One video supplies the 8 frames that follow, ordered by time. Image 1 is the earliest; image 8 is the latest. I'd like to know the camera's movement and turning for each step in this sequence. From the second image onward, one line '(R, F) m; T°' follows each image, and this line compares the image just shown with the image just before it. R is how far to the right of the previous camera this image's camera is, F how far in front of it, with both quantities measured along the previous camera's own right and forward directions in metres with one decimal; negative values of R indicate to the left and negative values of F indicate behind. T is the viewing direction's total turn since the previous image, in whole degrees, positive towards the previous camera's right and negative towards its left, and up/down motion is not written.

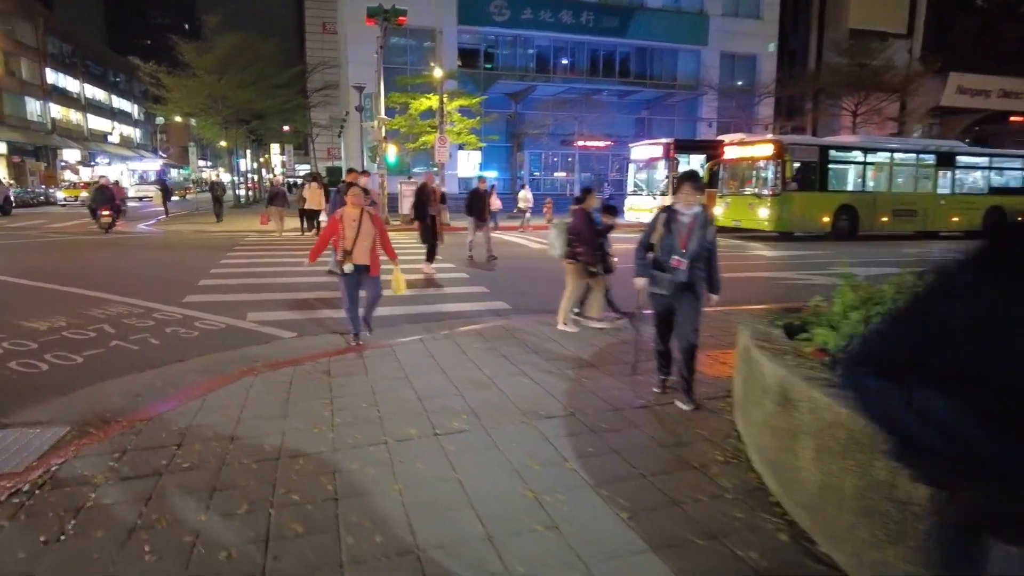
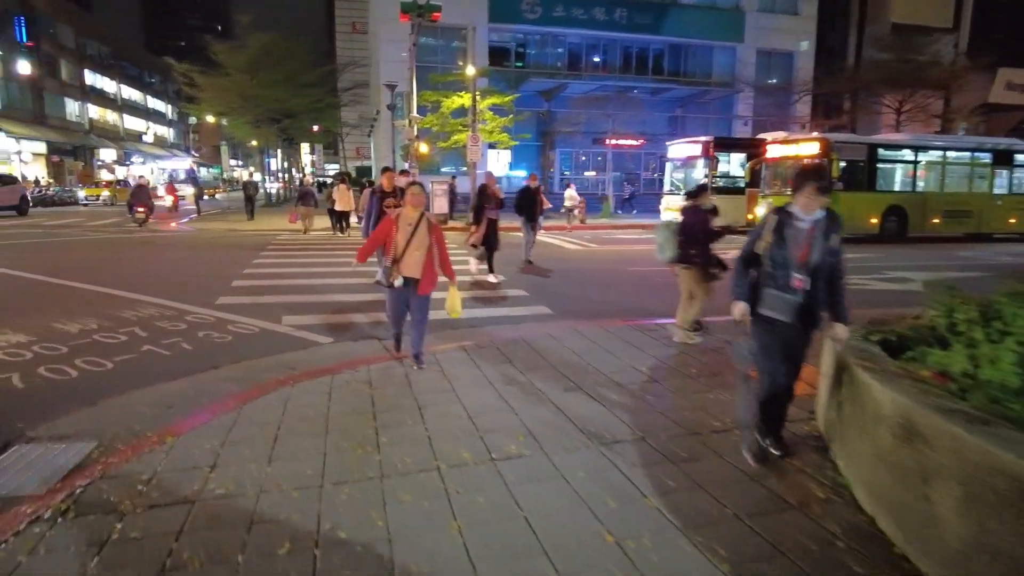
(-0.3, +0.5) m; -2°
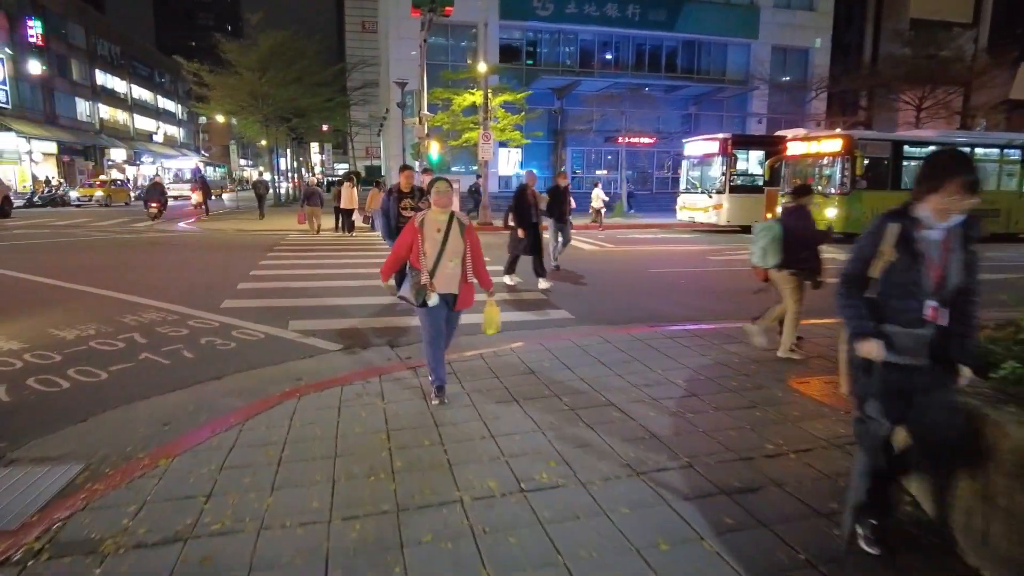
(-0.1, +0.5) m; -1°
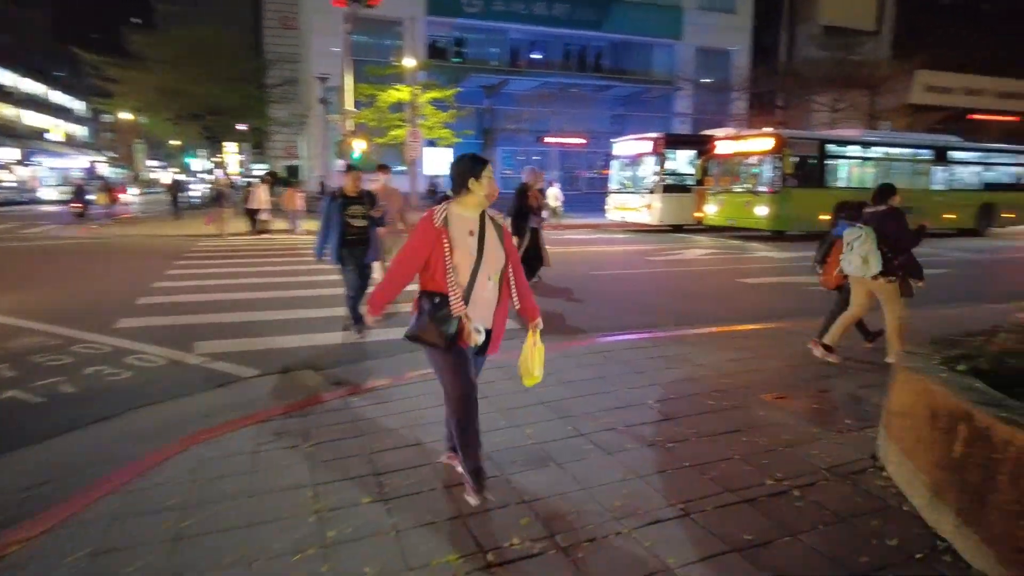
(-0.1, +0.8) m; +6°
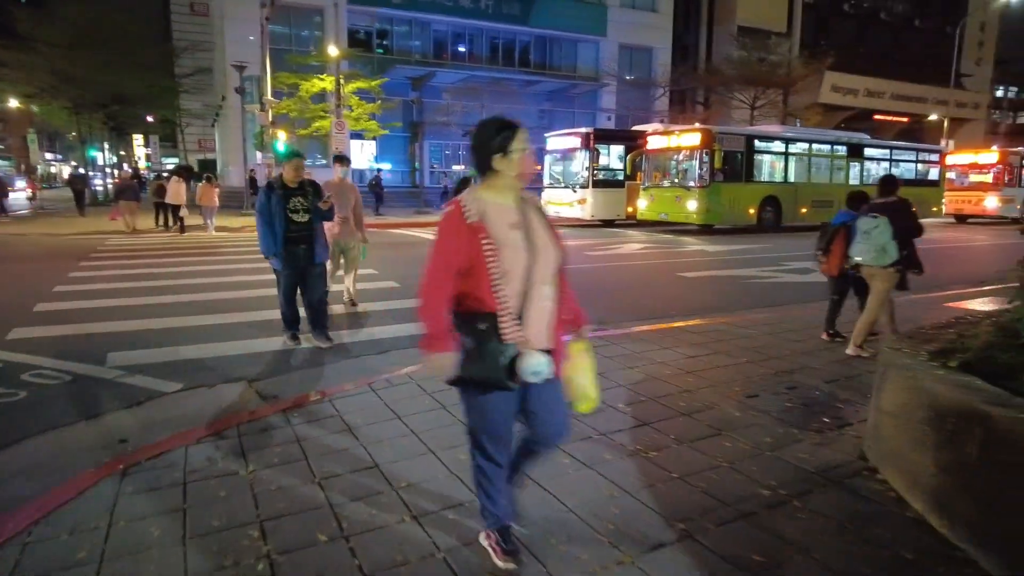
(-0.2, +0.4) m; +6°
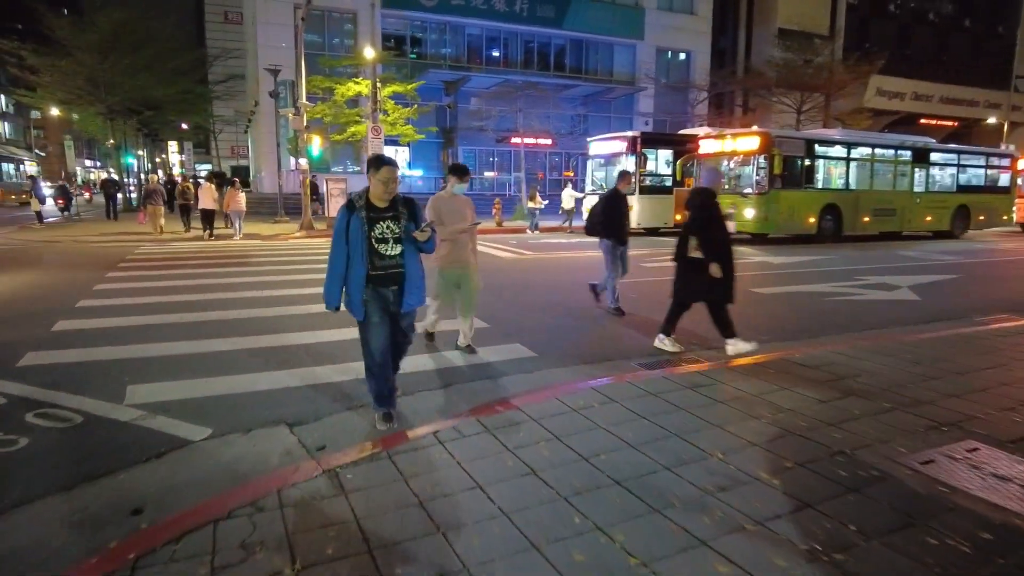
(-0.5, +1.0) m; -2°
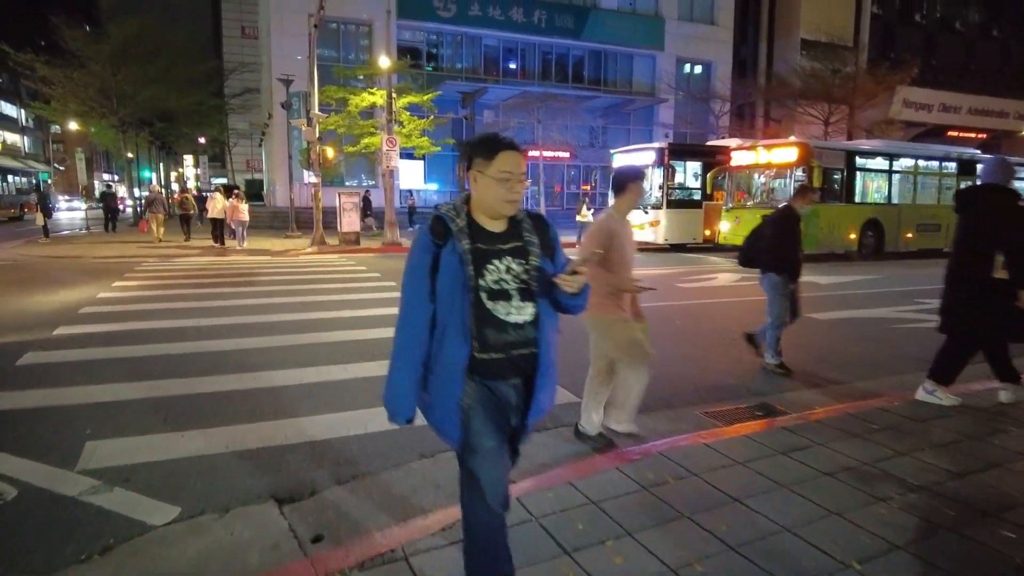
(-0.2, +1.1) m; -1°
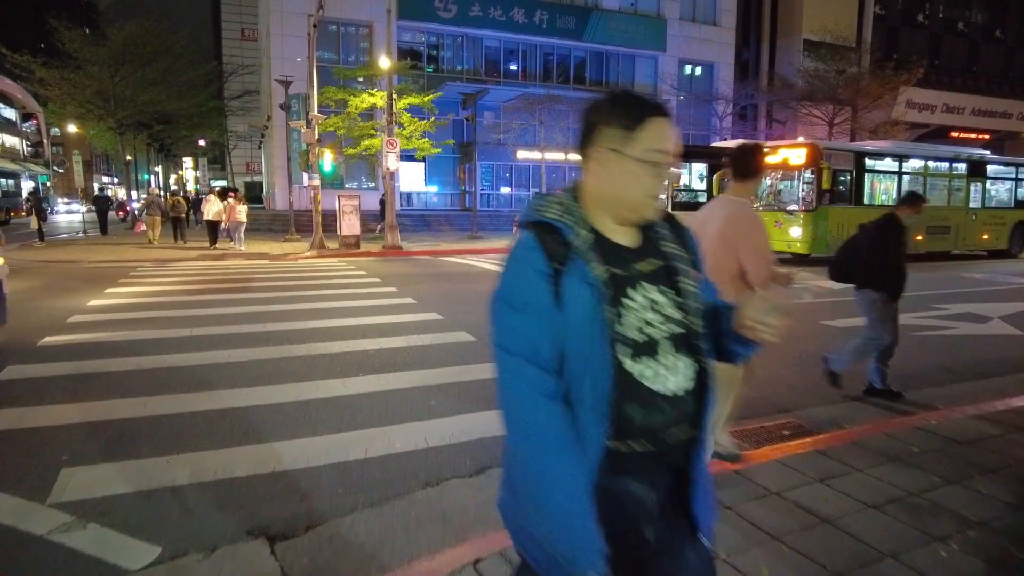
(-0.1, +0.4) m; 0°
